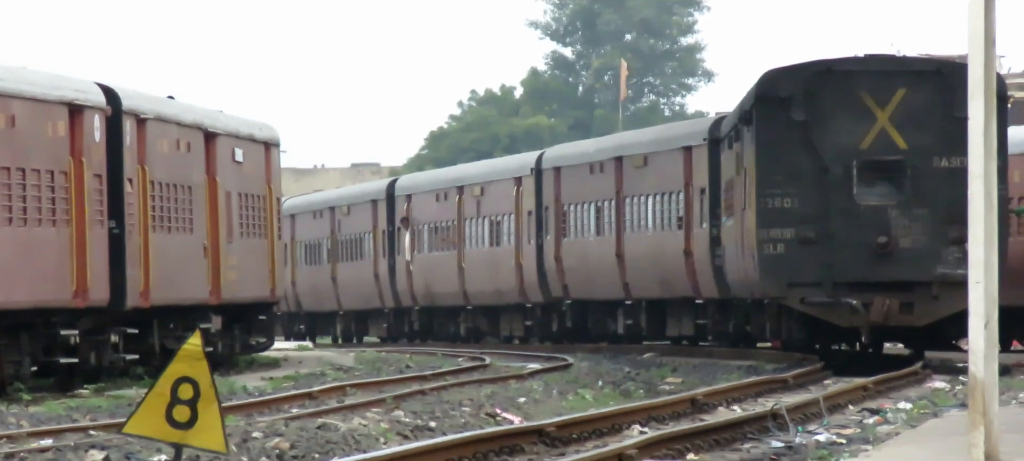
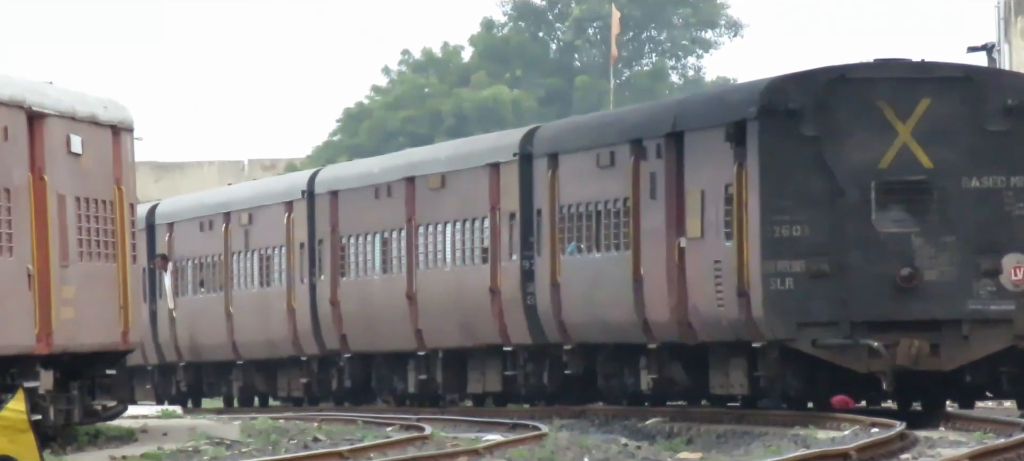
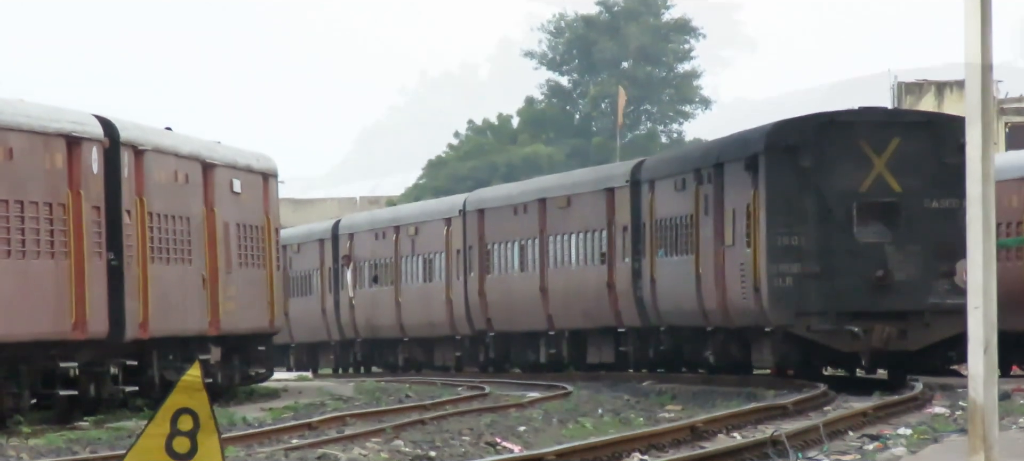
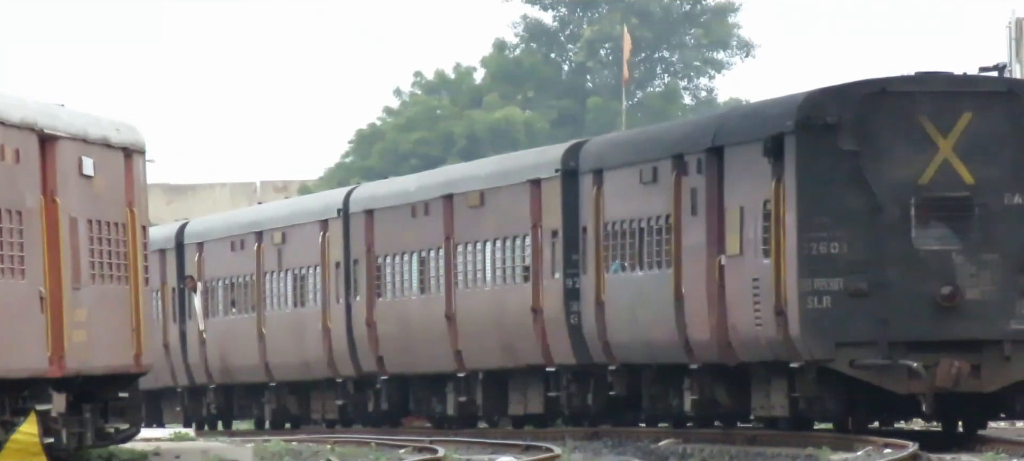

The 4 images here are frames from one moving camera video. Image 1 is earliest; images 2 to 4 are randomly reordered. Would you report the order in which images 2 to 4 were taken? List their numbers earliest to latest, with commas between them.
3, 4, 2
